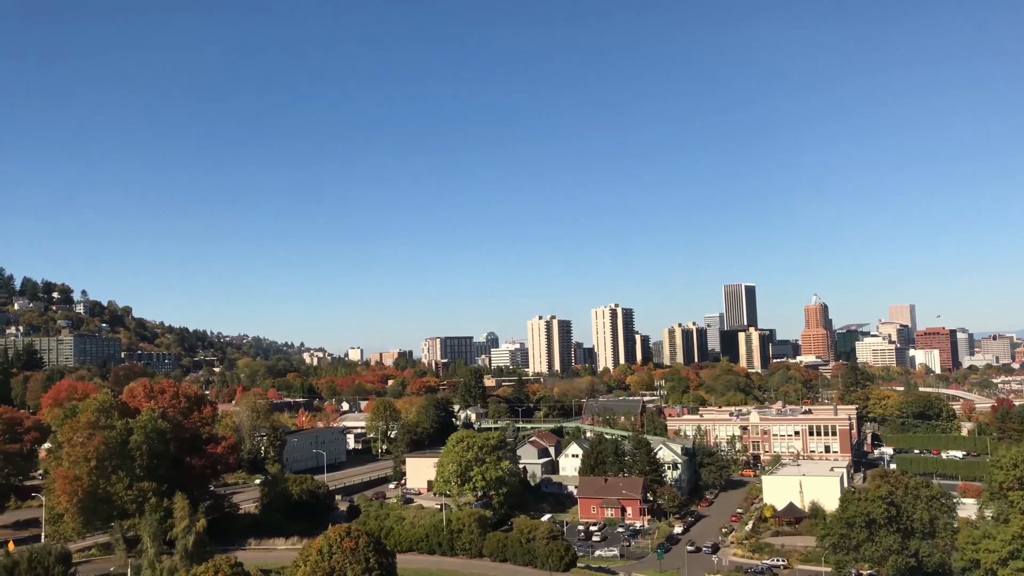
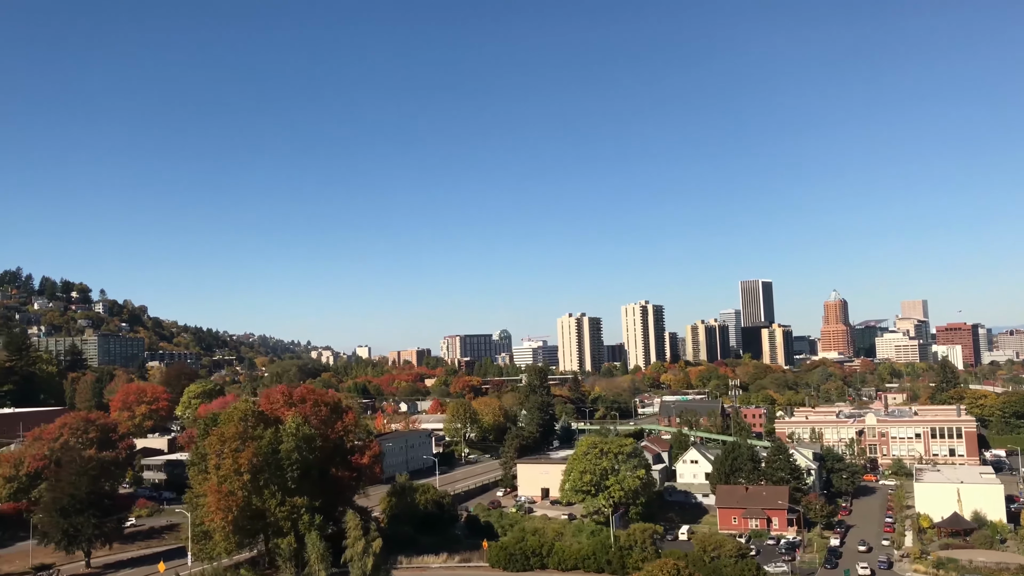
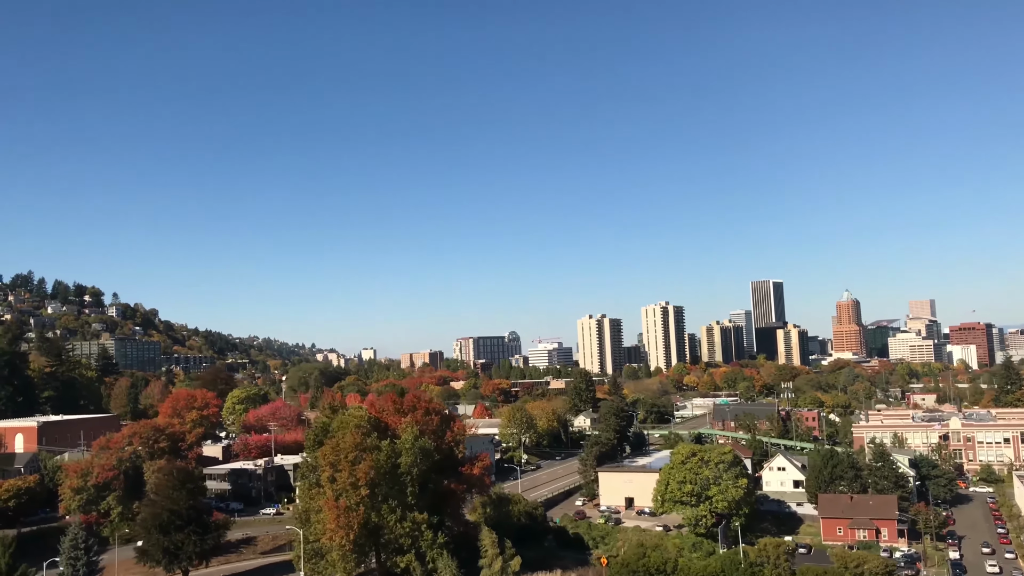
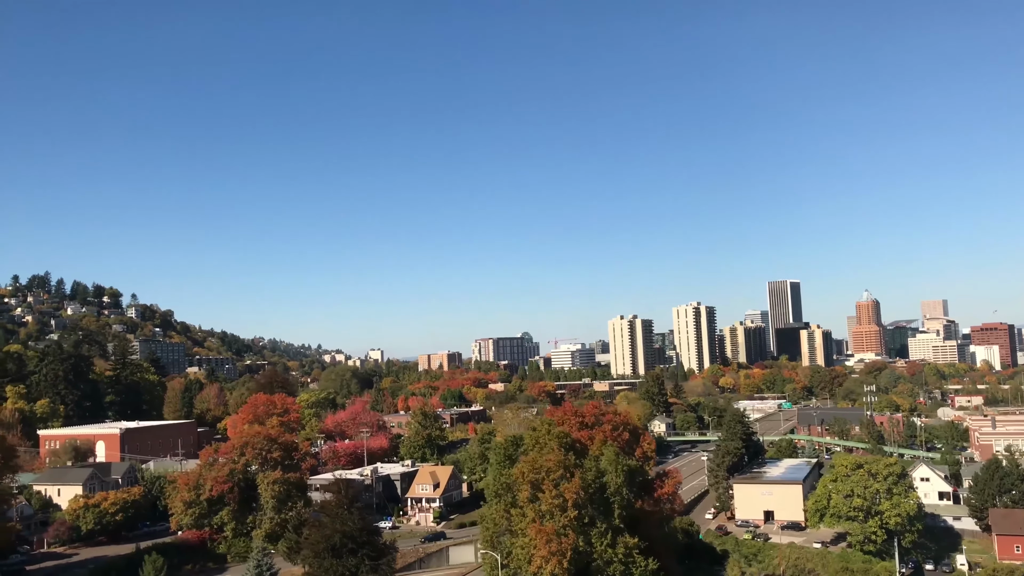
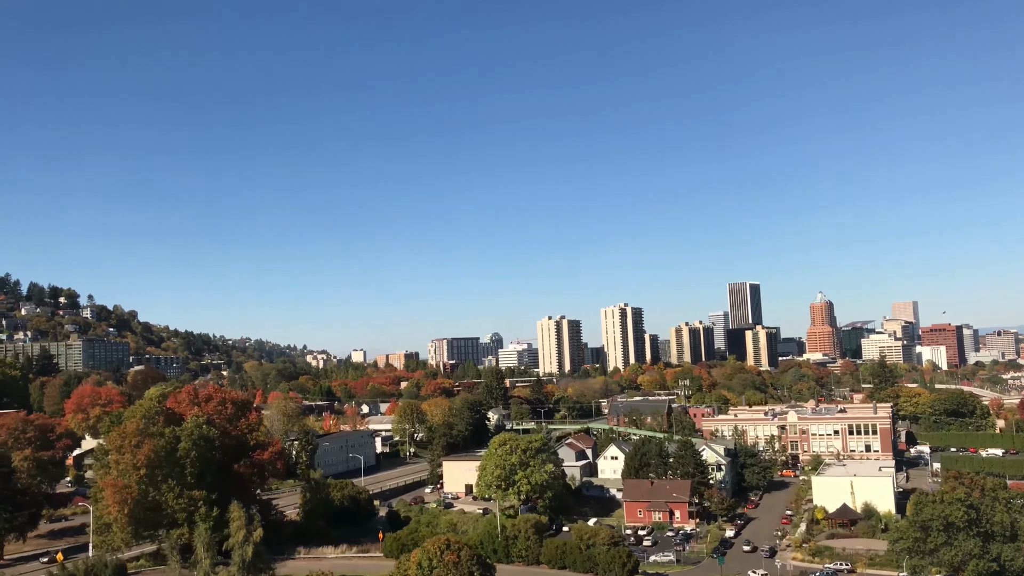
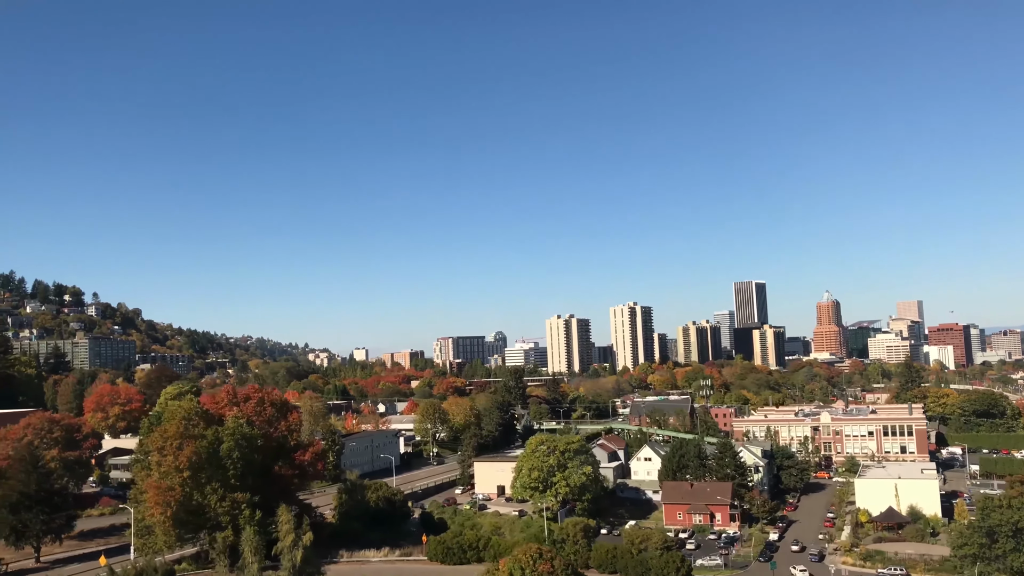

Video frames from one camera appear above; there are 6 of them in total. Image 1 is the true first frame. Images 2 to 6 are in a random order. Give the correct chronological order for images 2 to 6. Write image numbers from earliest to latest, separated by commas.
5, 6, 2, 3, 4
